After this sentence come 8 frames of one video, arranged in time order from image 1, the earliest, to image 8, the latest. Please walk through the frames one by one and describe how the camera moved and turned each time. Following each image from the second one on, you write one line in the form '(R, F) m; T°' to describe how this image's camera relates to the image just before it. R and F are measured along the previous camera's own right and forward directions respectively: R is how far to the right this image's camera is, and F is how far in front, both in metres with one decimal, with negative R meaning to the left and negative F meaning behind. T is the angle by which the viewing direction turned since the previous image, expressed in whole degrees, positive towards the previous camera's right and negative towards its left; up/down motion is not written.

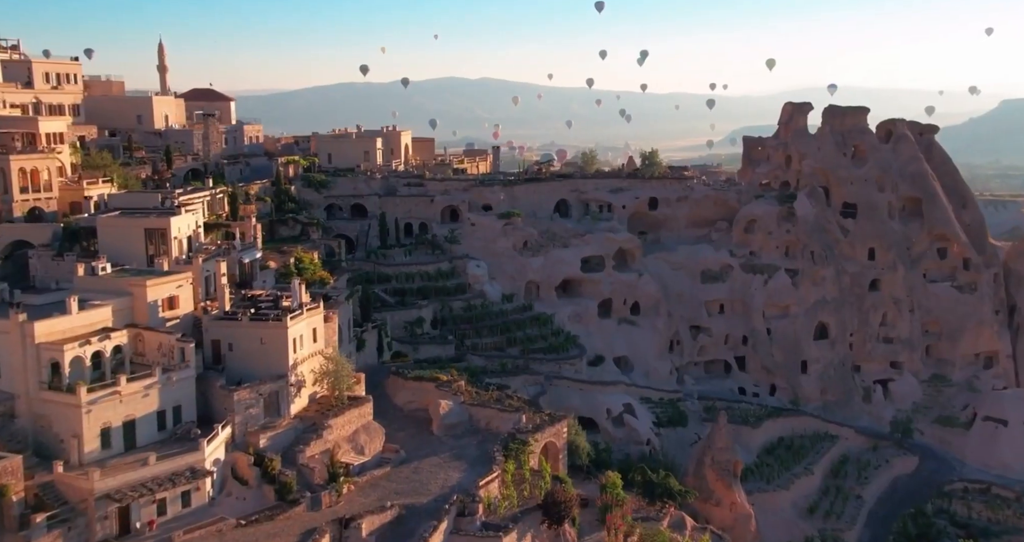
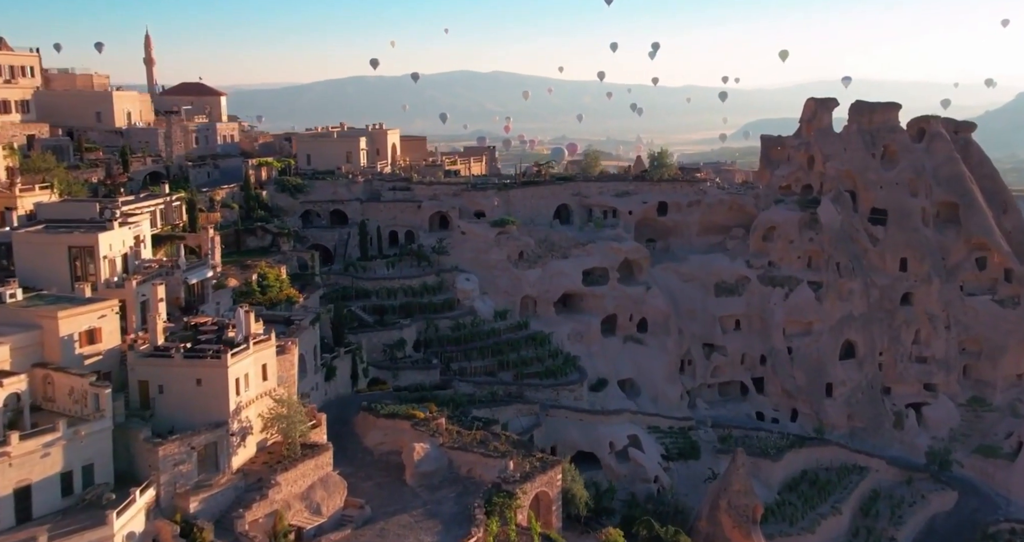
(+0.9, +4.9) m; -1°
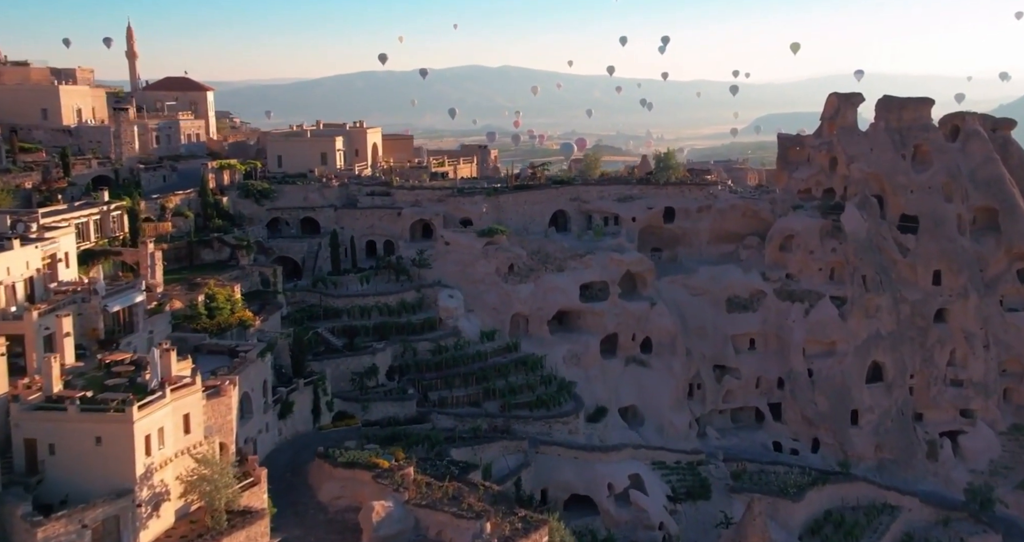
(+1.0, +4.8) m; -1°
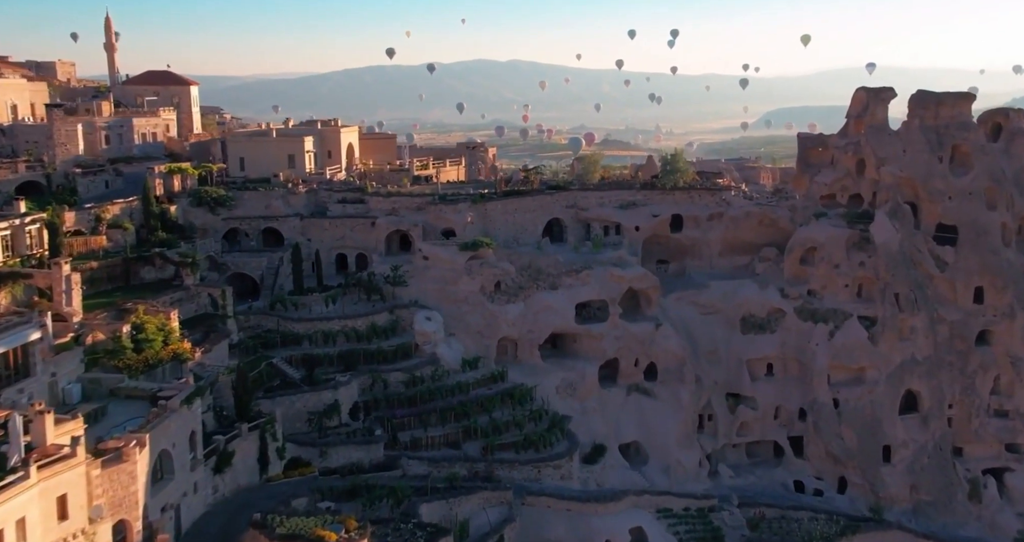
(+1.0, +5.0) m; -1°
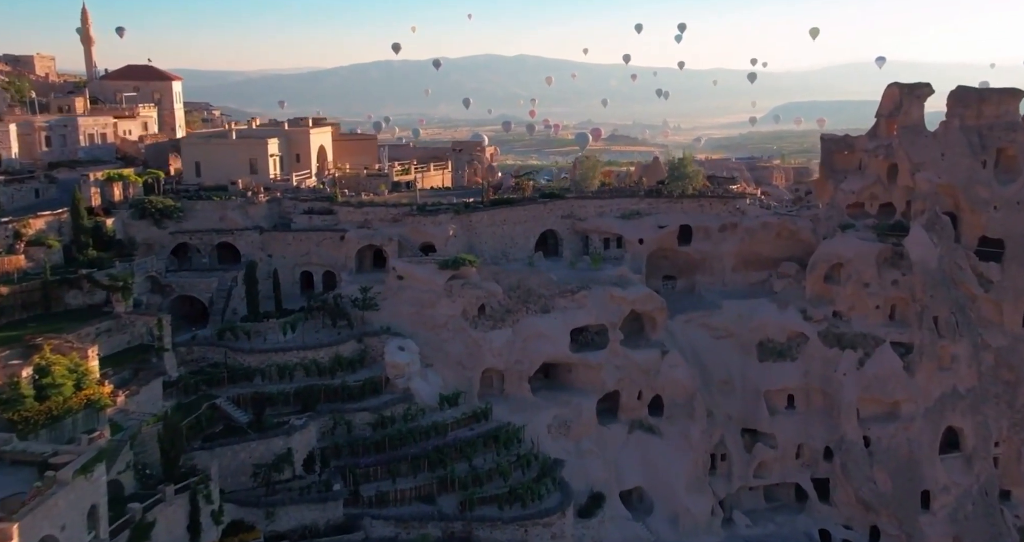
(+0.8, +4.7) m; 0°
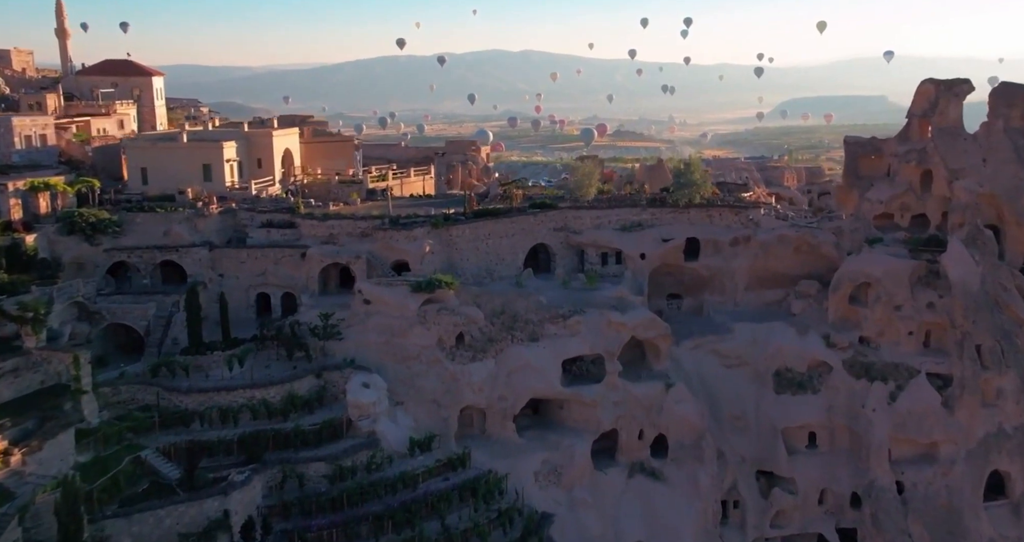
(+0.8, +4.3) m; 0°
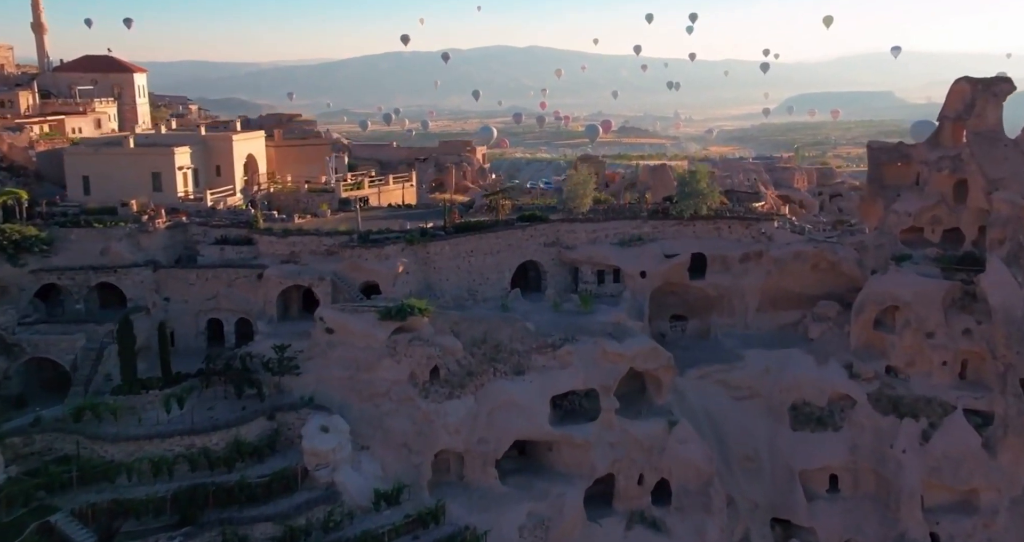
(+0.7, +3.6) m; 0°
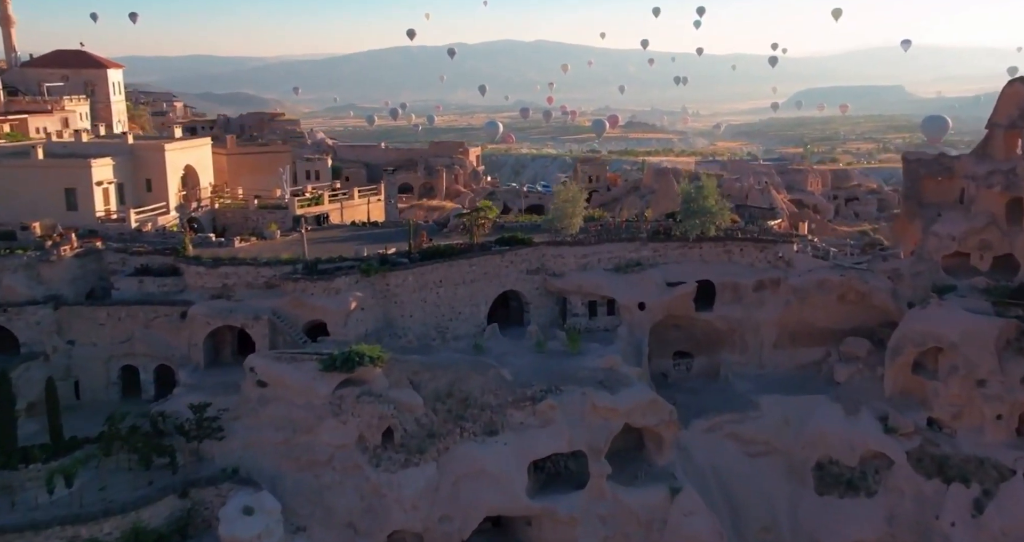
(+1.0, +4.5) m; 0°
